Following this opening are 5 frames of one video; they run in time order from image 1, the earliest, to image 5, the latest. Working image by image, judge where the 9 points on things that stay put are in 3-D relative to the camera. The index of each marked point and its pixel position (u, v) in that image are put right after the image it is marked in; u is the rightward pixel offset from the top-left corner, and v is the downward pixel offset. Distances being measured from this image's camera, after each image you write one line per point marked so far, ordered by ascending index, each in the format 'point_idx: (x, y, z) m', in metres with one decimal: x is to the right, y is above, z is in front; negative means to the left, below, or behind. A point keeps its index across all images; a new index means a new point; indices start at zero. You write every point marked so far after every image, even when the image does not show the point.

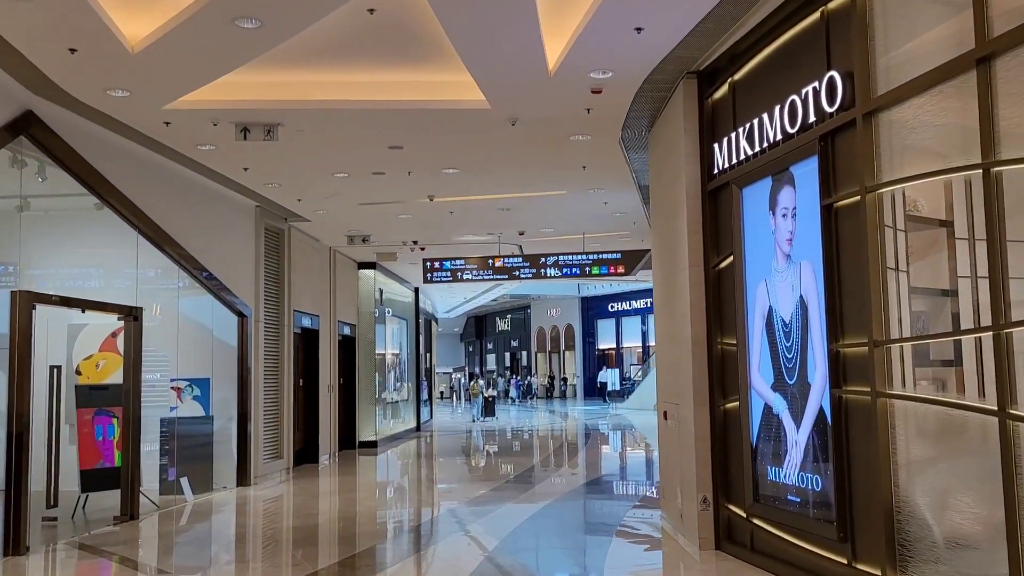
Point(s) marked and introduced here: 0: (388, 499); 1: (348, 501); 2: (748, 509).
0: (-1.2, -2.1, +9.2) m
1: (-1.6, -2.1, +8.9) m
2: (+1.3, -1.2, +5.0) m
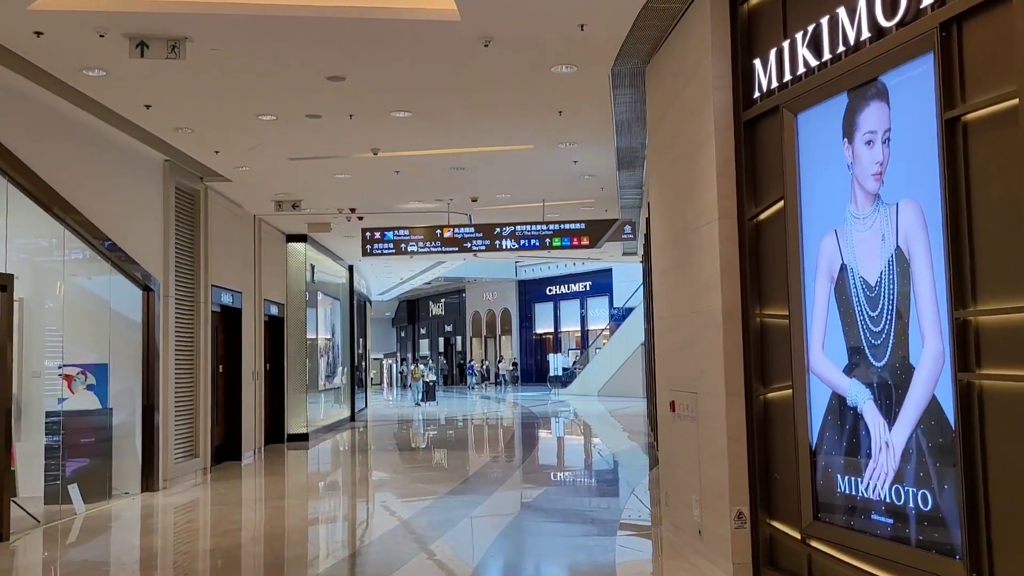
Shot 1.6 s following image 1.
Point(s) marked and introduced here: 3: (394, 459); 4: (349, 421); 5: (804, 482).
0: (-1.6, -1.8, +7.8) m
1: (-1.9, -1.8, +7.6) m
2: (+1.2, -1.0, +3.9) m
3: (-1.6, -2.2, +12.1) m
4: (-3.1, -2.5, +17.3) m
5: (+1.2, -0.8, +3.9) m
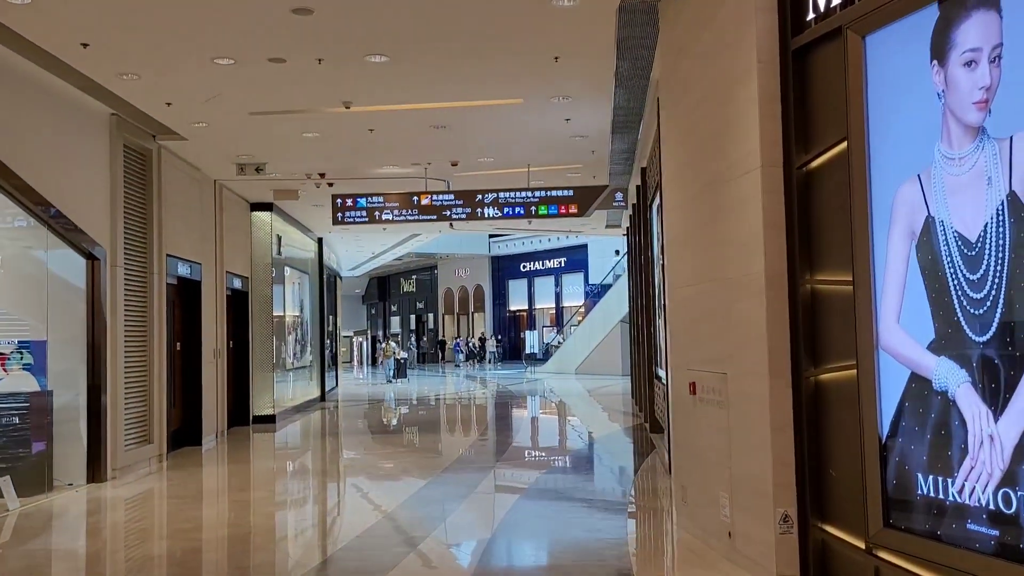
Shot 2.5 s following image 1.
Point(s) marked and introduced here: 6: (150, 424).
0: (-1.7, -1.6, +7.1) m
1: (-2.0, -1.6, +6.8) m
2: (+1.3, -0.9, +3.2) m
3: (-1.8, -1.9, +11.4) m
4: (-3.5, -2.0, +16.5) m
5: (+1.3, -0.7, +3.2) m
6: (-3.3, -1.2, +8.3) m
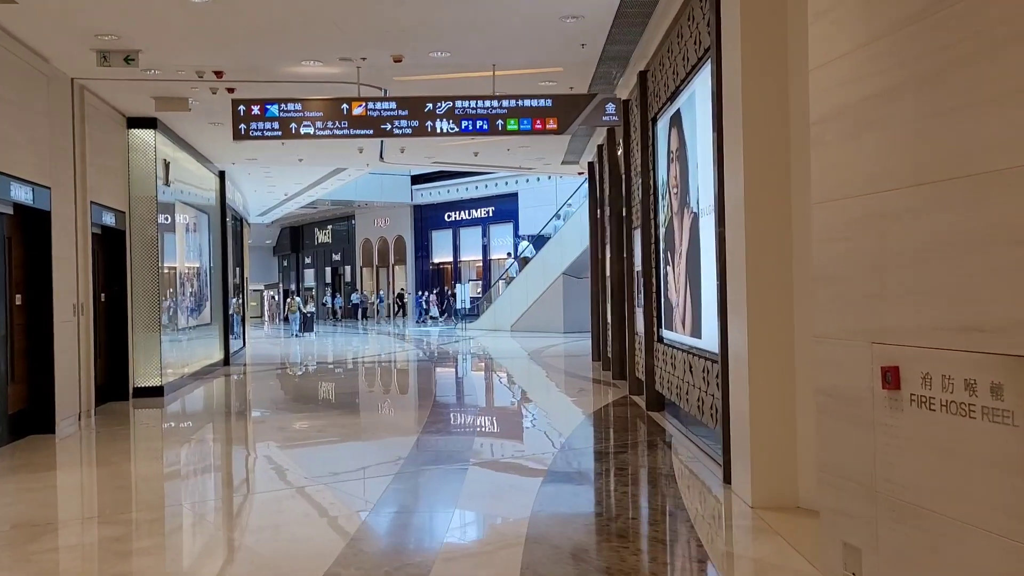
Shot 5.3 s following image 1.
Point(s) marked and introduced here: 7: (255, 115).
0: (-1.8, -1.2, +4.8) m
1: (-2.1, -1.2, +4.5) m
2: (+1.5, -0.7, +1.2) m
3: (-2.3, -1.3, +9.1) m
4: (-4.5, -1.2, +14.0) m
5: (+1.5, -0.5, +1.2) m
6: (-3.5, -0.8, +5.9) m
7: (-2.1, +1.4, +7.4) m
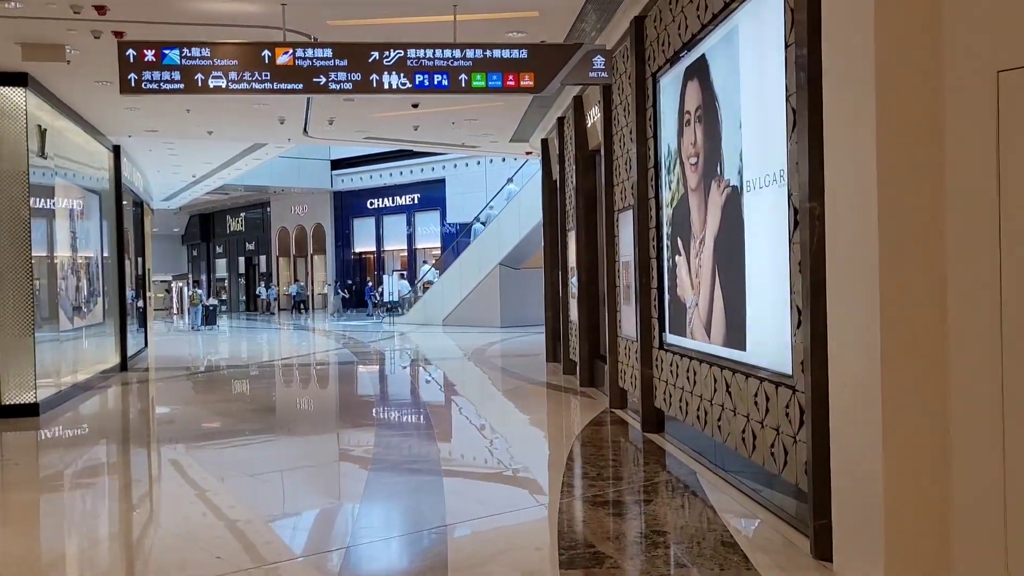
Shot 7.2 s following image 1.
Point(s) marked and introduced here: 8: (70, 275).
0: (-1.8, -1.2, +3.3) m
1: (-2.0, -1.2, +3.0) m
2: (+1.8, -0.7, 0.0) m
3: (-2.7, -1.3, +7.5) m
4: (-5.2, -1.1, +12.2) m
5: (+1.8, -0.5, -0.1) m
6: (-3.6, -0.8, +4.2) m
7: (-2.3, +1.4, +5.8) m
8: (-4.8, +0.1, +9.9) m
